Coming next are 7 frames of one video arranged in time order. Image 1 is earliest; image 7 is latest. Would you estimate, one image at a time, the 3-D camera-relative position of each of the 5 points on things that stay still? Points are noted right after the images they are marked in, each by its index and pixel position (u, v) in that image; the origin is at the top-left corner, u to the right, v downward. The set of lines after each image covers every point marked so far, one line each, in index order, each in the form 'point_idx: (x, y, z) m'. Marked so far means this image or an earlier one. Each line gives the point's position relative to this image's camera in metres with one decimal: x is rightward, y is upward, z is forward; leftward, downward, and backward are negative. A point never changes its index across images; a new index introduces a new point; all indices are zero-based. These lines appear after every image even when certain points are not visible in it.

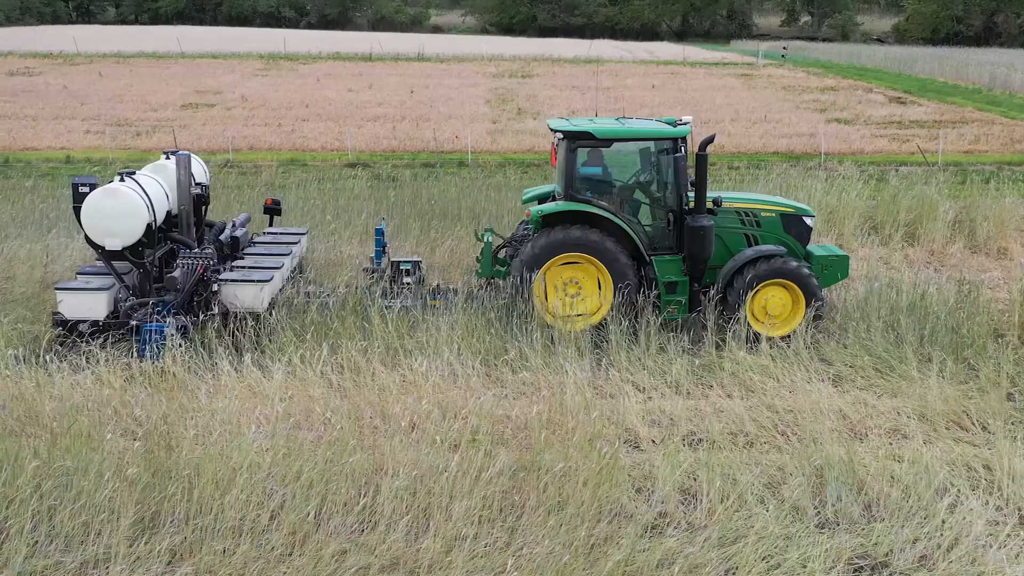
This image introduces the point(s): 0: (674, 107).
0: (+2.6, +2.9, +18.7) m
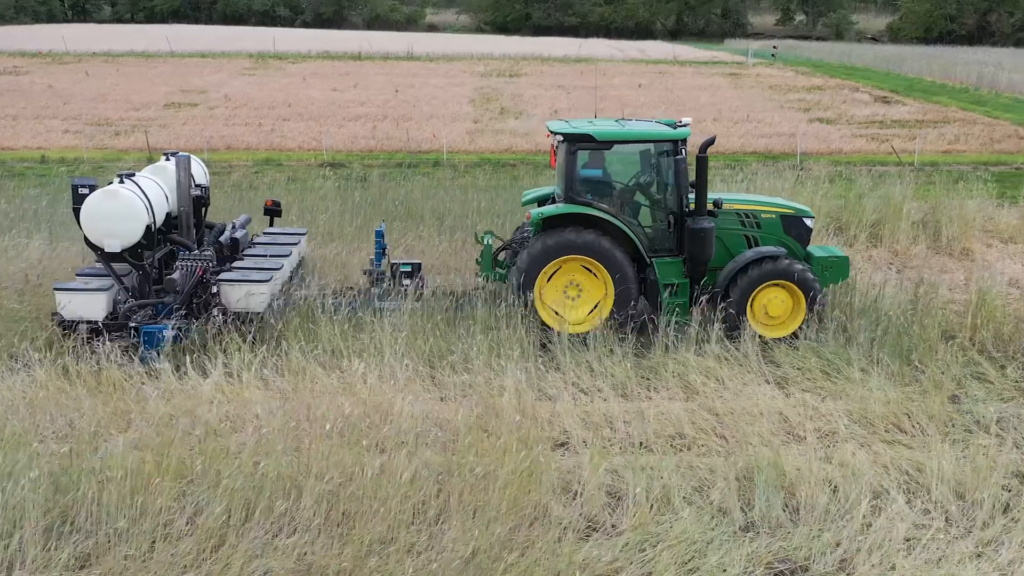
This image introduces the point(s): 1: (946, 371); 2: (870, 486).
0: (+2.3, +2.9, +18.7) m
1: (+2.0, -0.4, +5.3) m
2: (+1.2, -0.7, +4.0) m
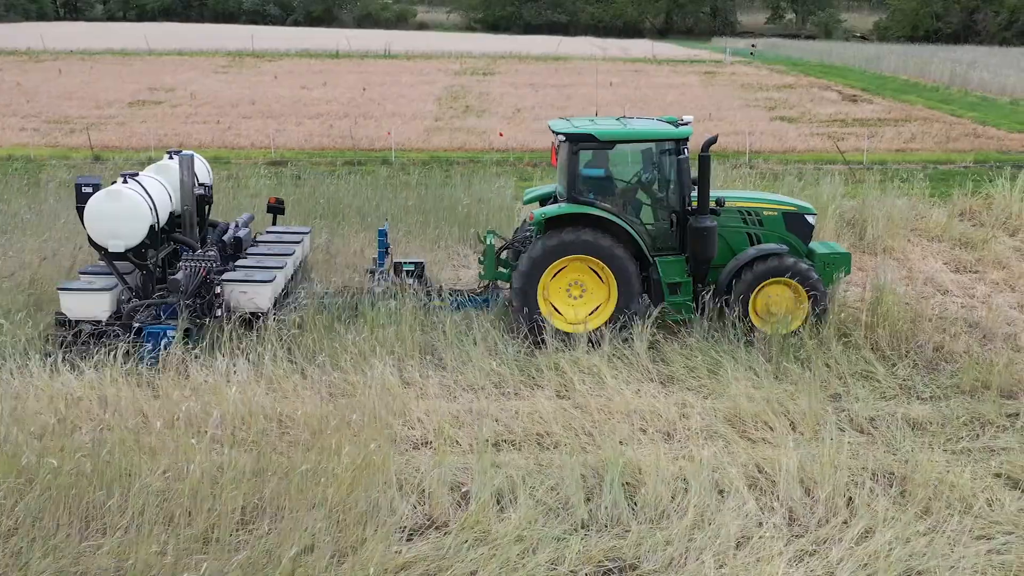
0: (+1.8, +3.0, +18.7) m
1: (+1.4, -0.4, +5.3) m
2: (+0.7, -0.7, +4.0) m
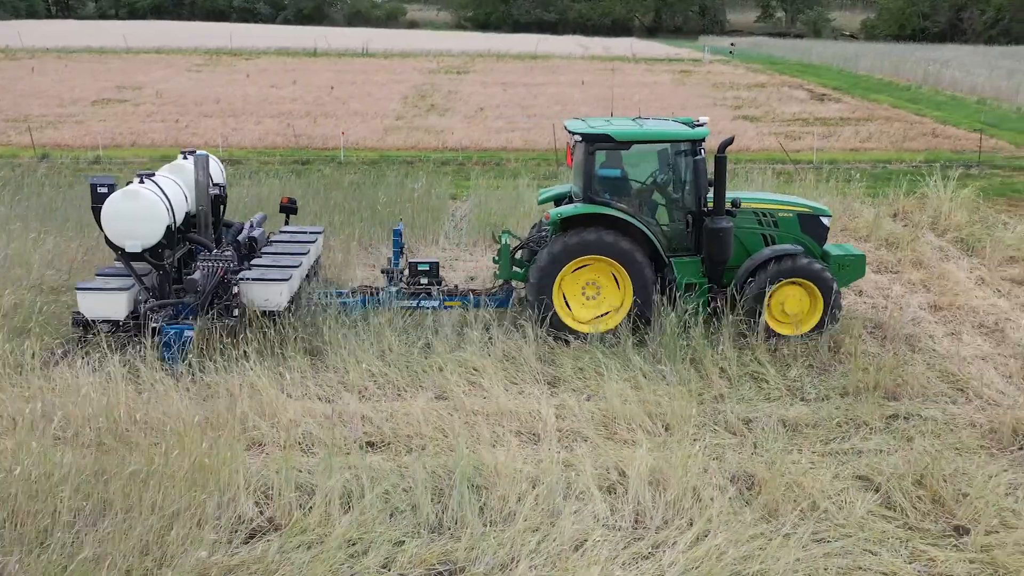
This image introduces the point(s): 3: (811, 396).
0: (+1.2, +3.0, +18.7) m
1: (+0.9, -0.4, +5.3) m
2: (+0.2, -0.7, +4.0) m
3: (+1.3, -0.5, +5.1) m
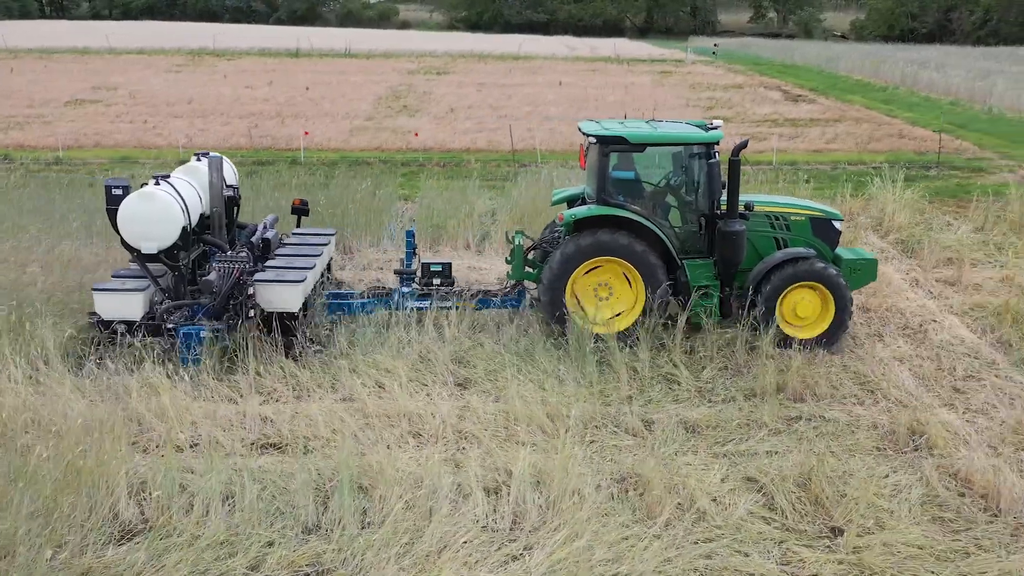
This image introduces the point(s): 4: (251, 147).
0: (+0.8, +3.0, +18.7) m
1: (+0.5, -0.4, +5.3) m
2: (-0.2, -0.7, +4.0) m
3: (+0.9, -0.5, +5.1) m
4: (-2.9, +1.6, +12.9) m
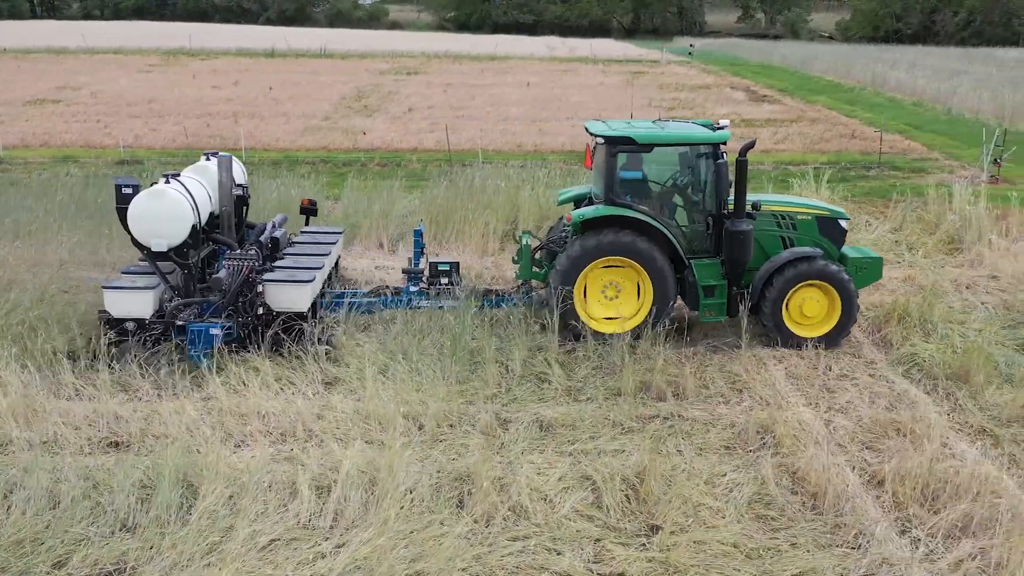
0: (+0.2, +3.0, +18.7) m
1: (-0.1, -0.4, +5.3) m
2: (-0.8, -0.7, +4.0) m
3: (+0.3, -0.5, +5.1) m
4: (-3.5, +1.6, +12.9) m
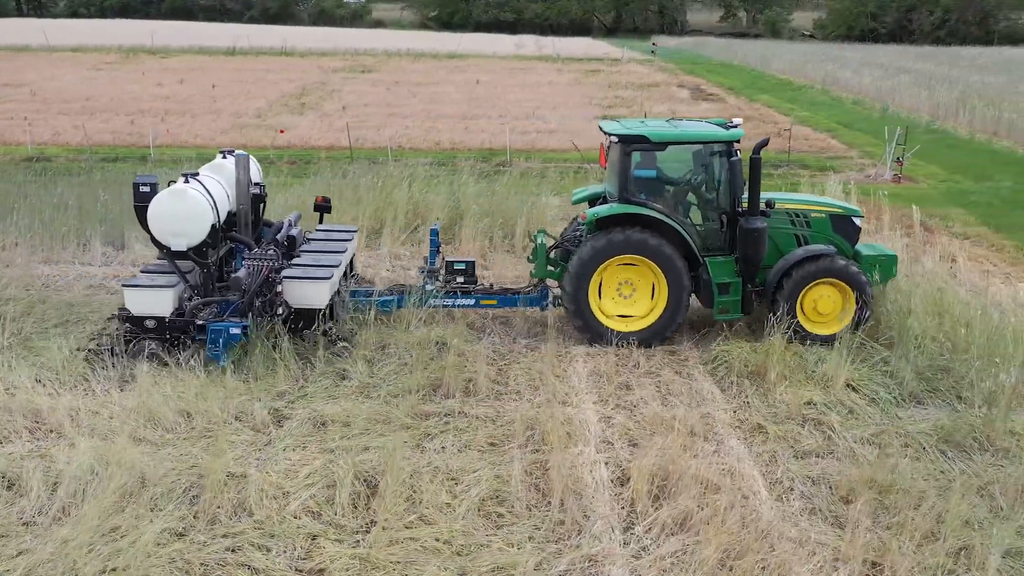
0: (-0.7, +3.0, +18.7) m
1: (-1.0, -0.4, +5.3) m
2: (-1.7, -0.7, +4.0) m
3: (-0.6, -0.5, +5.1) m
4: (-4.4, +1.6, +12.9) m
